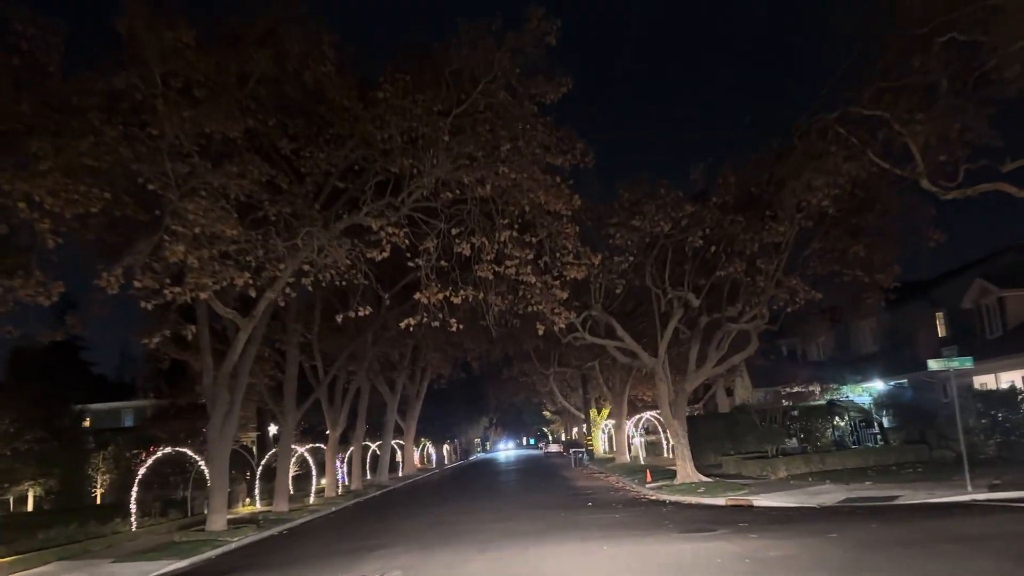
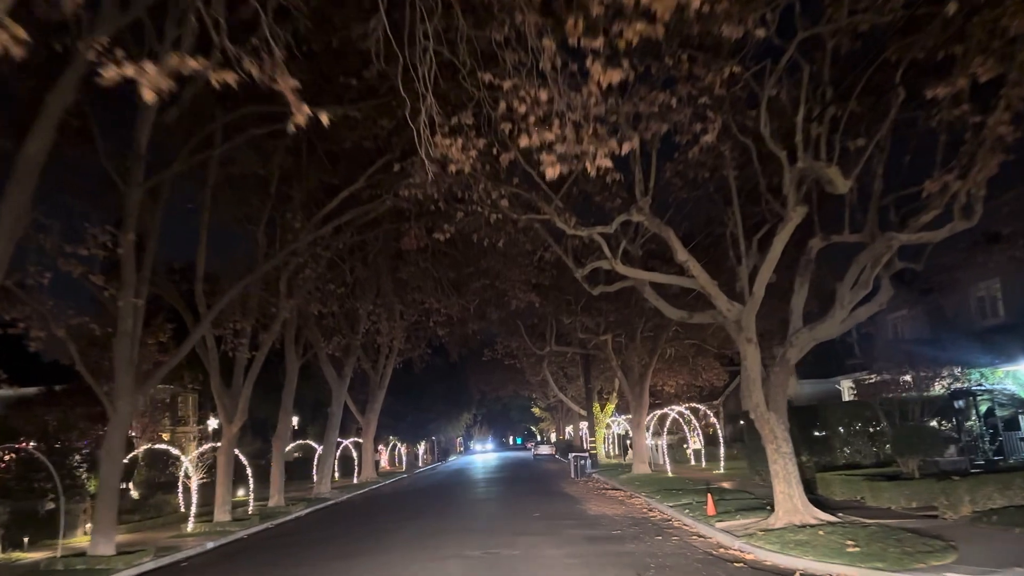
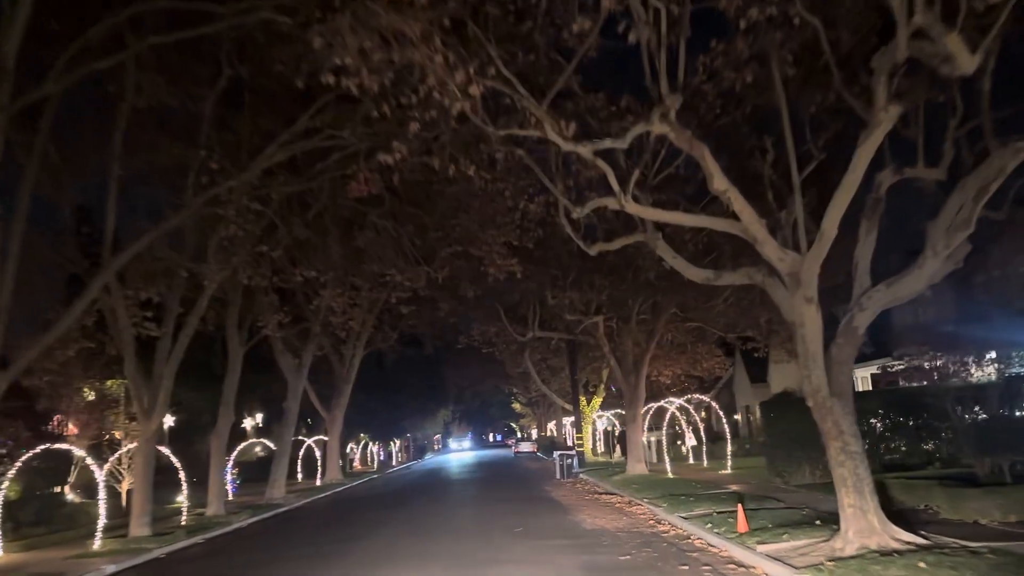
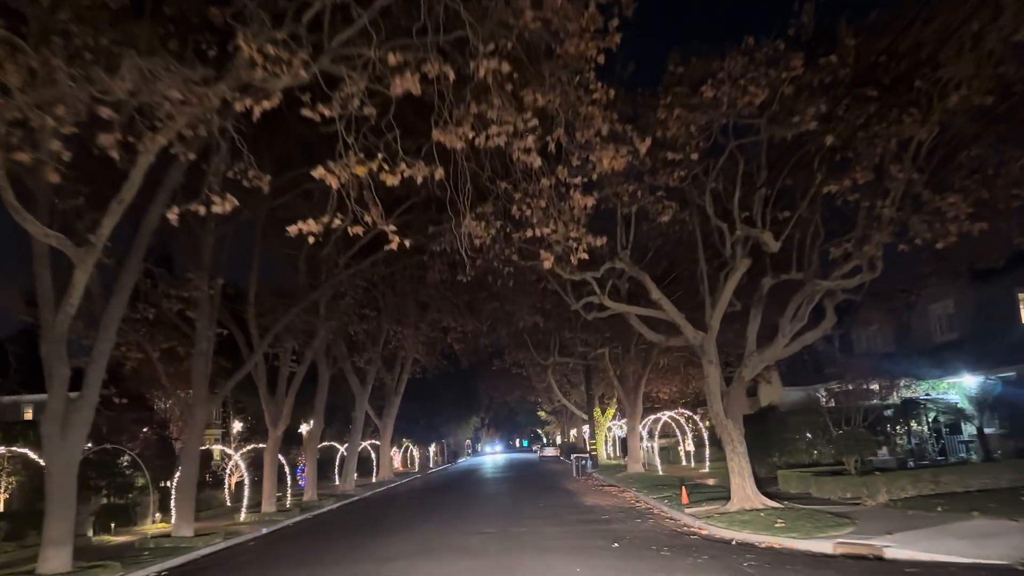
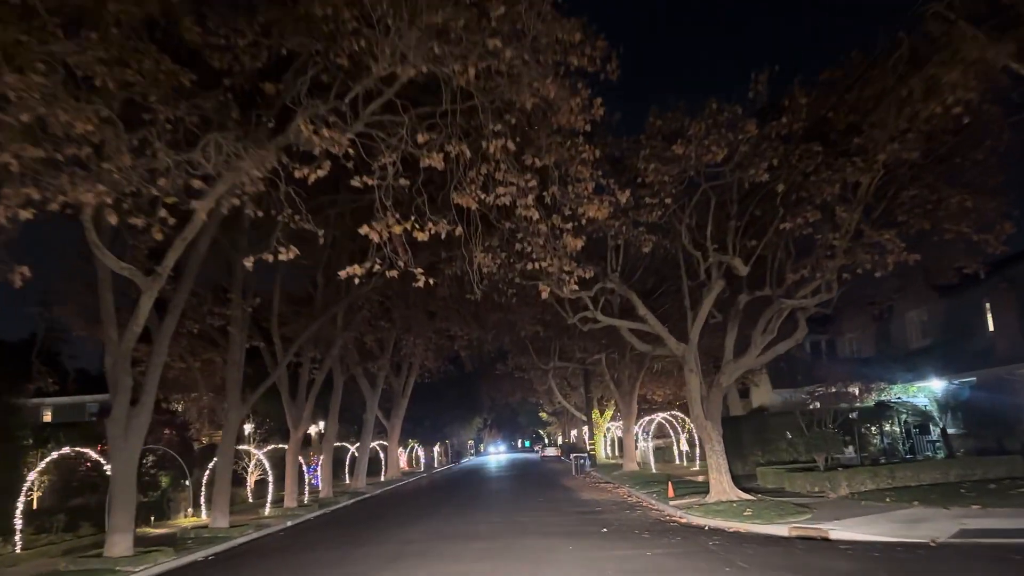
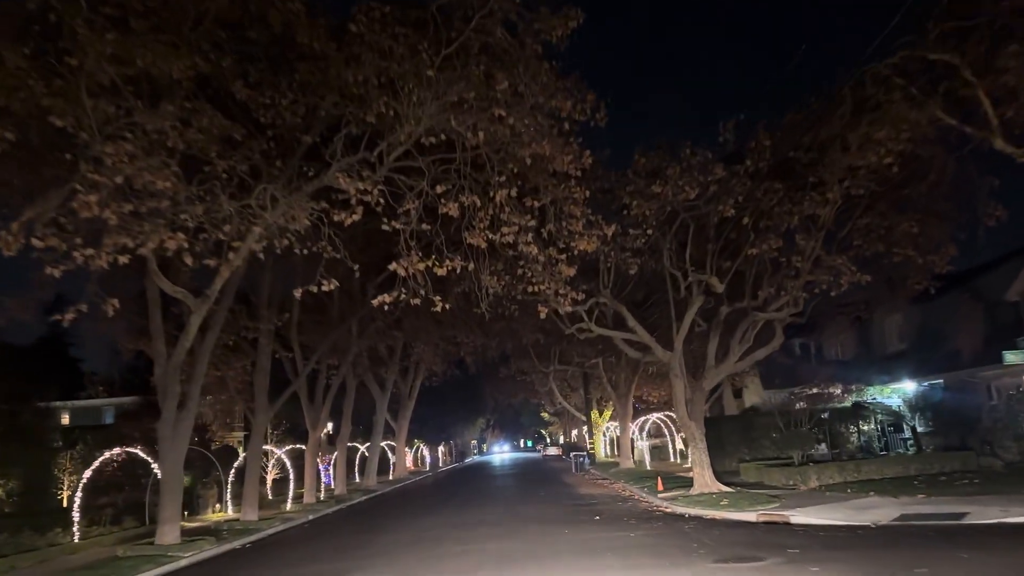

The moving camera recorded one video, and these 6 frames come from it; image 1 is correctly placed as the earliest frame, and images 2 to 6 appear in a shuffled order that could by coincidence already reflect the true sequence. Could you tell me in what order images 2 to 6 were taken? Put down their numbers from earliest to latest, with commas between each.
6, 5, 4, 2, 3
